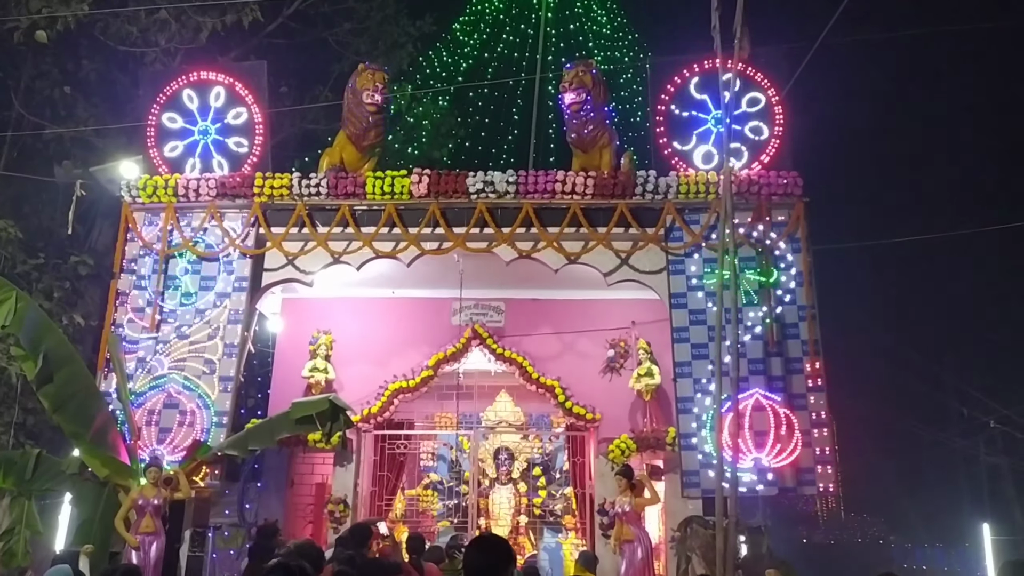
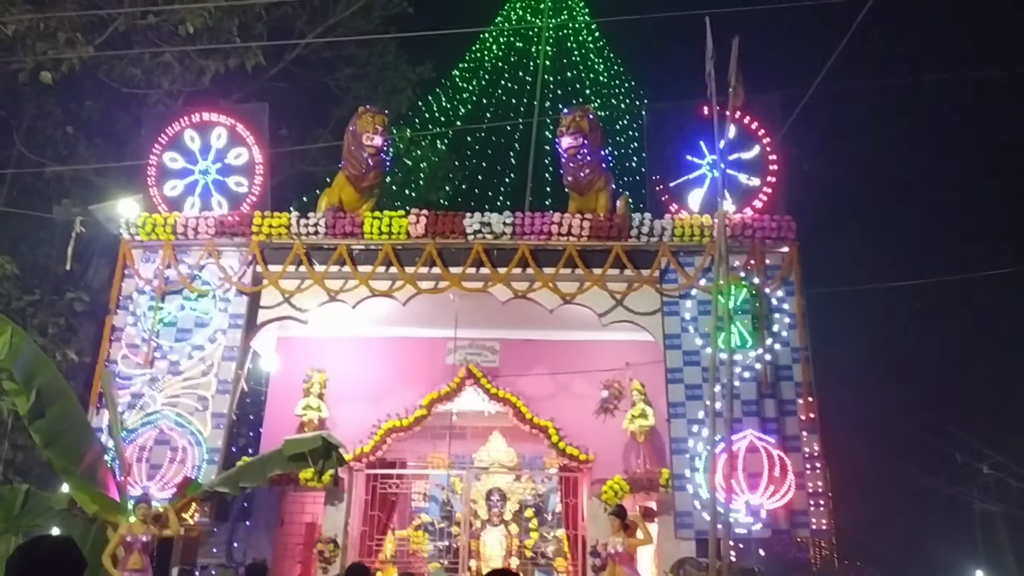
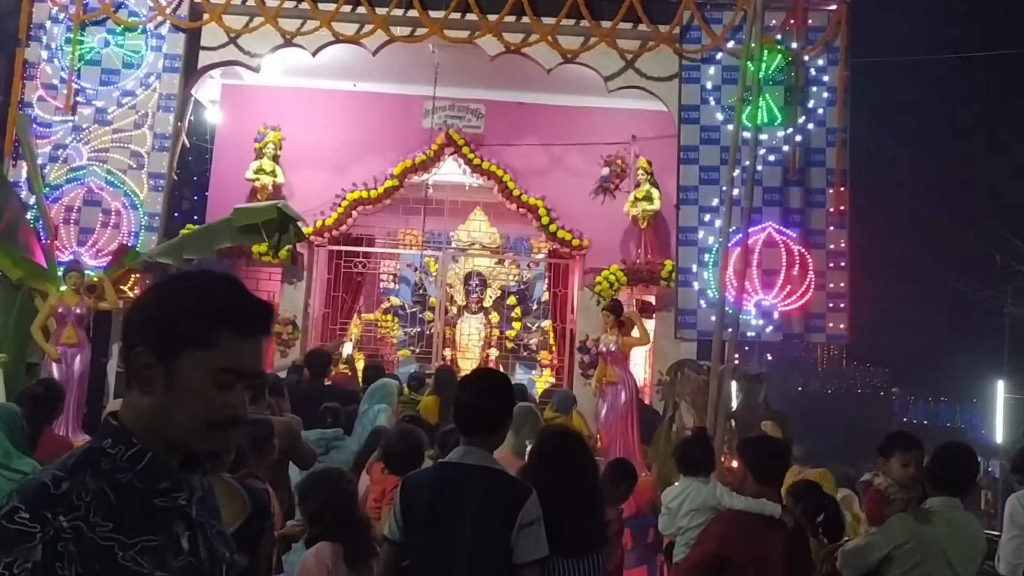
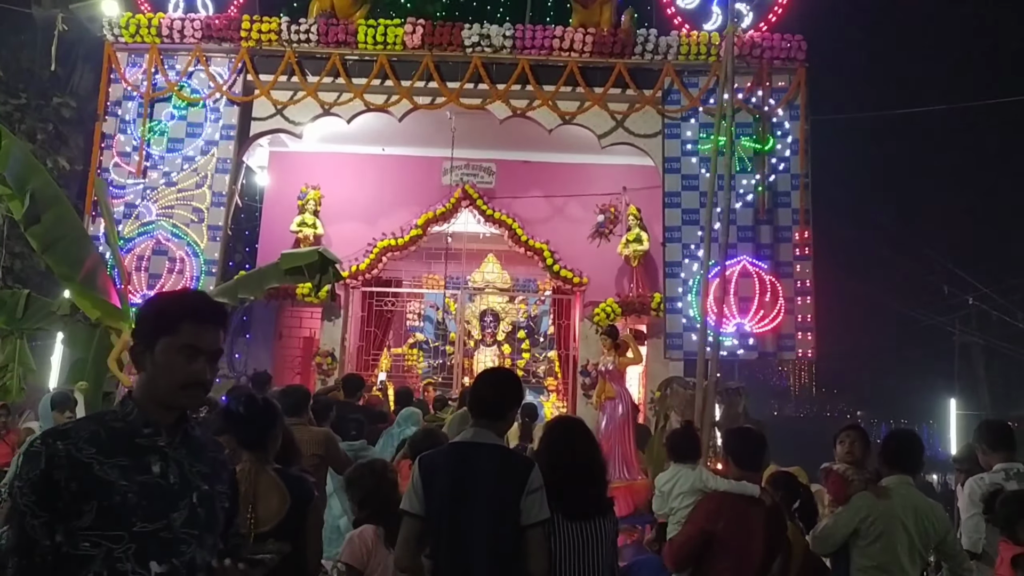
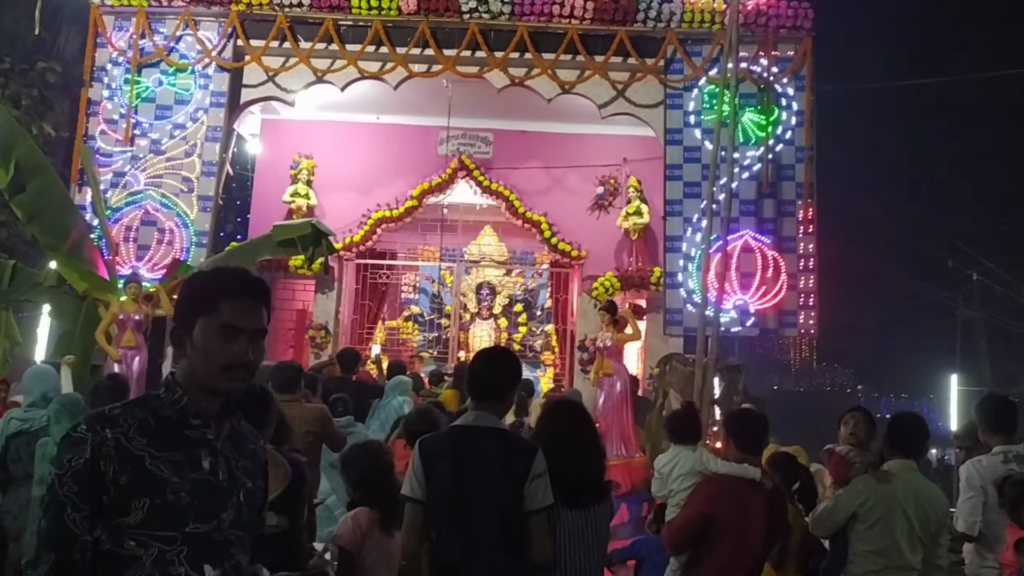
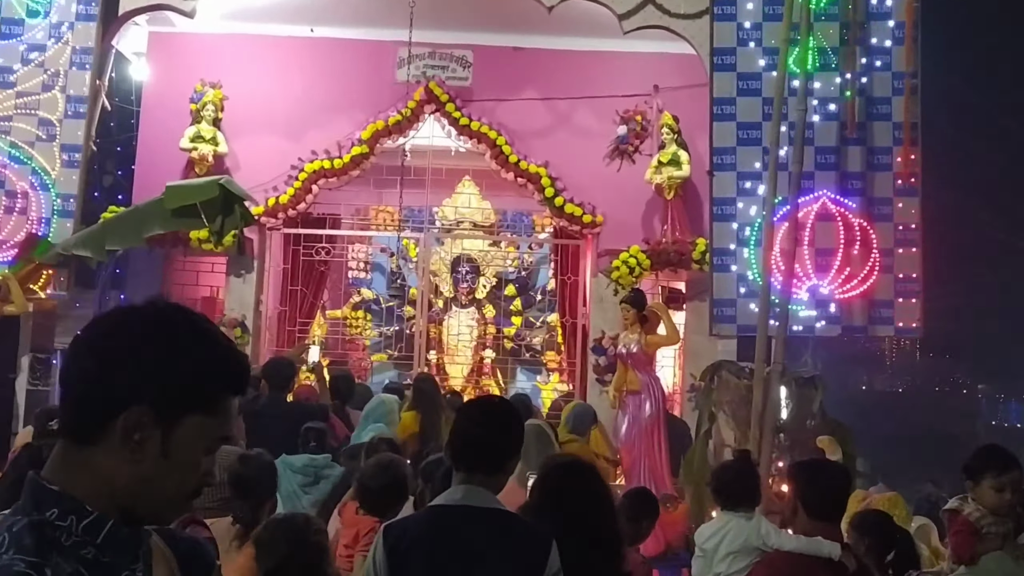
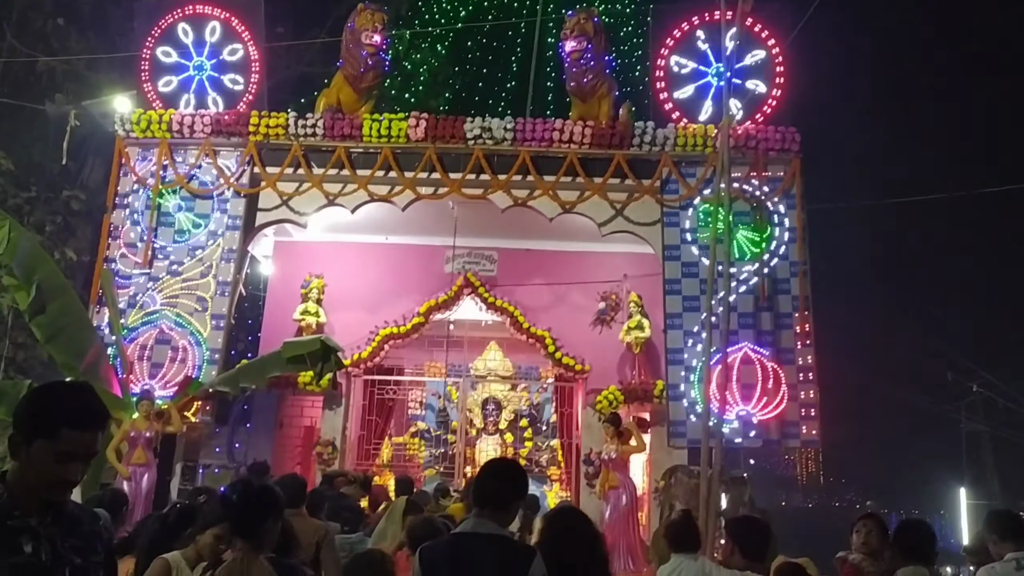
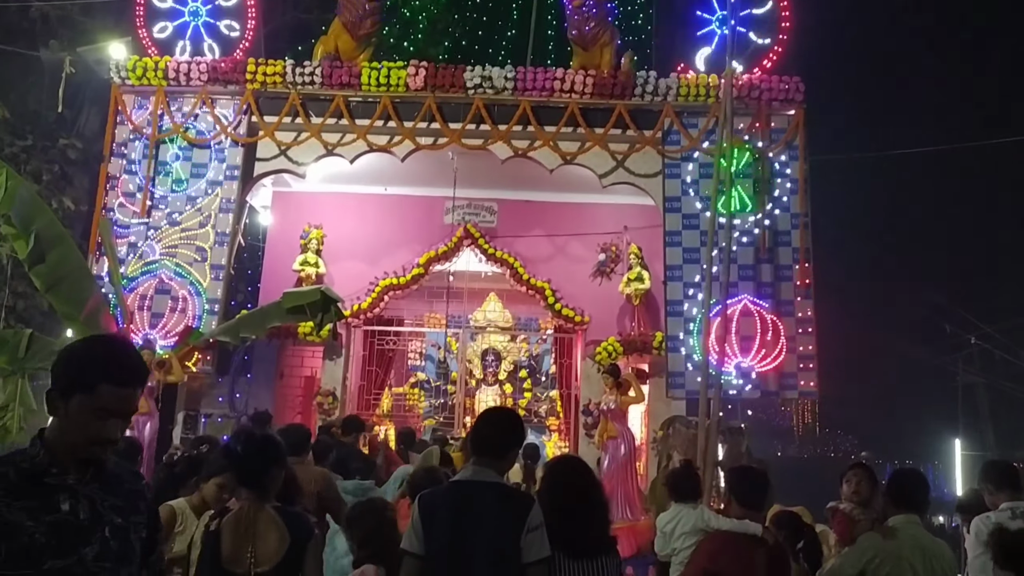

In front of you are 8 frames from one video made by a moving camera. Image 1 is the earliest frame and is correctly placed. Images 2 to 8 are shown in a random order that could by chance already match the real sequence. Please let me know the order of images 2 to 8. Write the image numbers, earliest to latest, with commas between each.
2, 7, 8, 4, 5, 3, 6
